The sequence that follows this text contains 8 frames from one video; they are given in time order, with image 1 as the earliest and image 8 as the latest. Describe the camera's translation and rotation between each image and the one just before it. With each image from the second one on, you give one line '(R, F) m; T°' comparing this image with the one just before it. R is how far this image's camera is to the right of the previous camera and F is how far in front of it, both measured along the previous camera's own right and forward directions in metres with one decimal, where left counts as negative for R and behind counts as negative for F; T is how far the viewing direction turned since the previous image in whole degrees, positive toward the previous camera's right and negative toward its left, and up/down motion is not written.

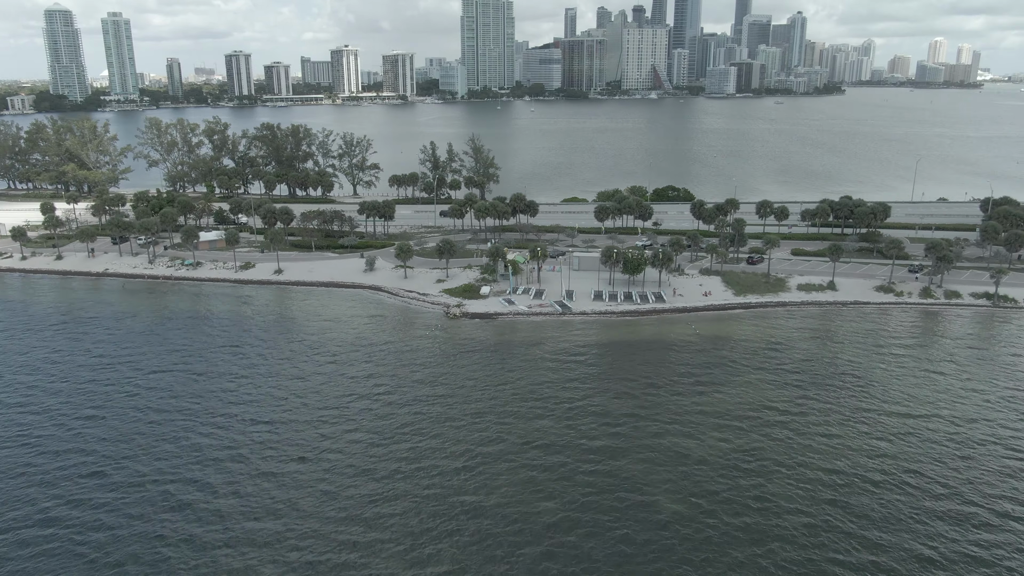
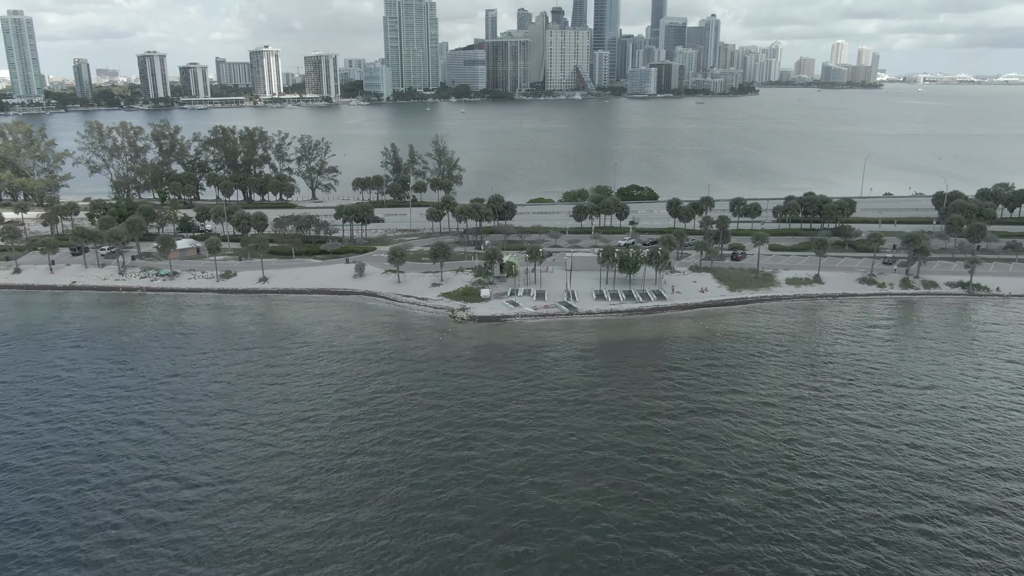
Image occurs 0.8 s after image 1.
(-5.1, +0.6) m; +6°
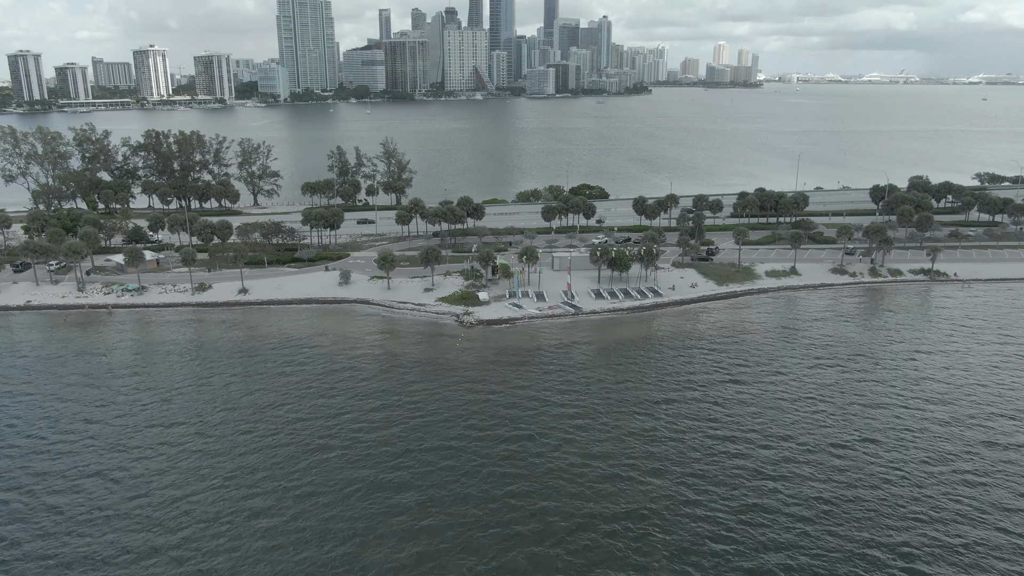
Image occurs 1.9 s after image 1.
(-6.6, +0.9) m; +8°
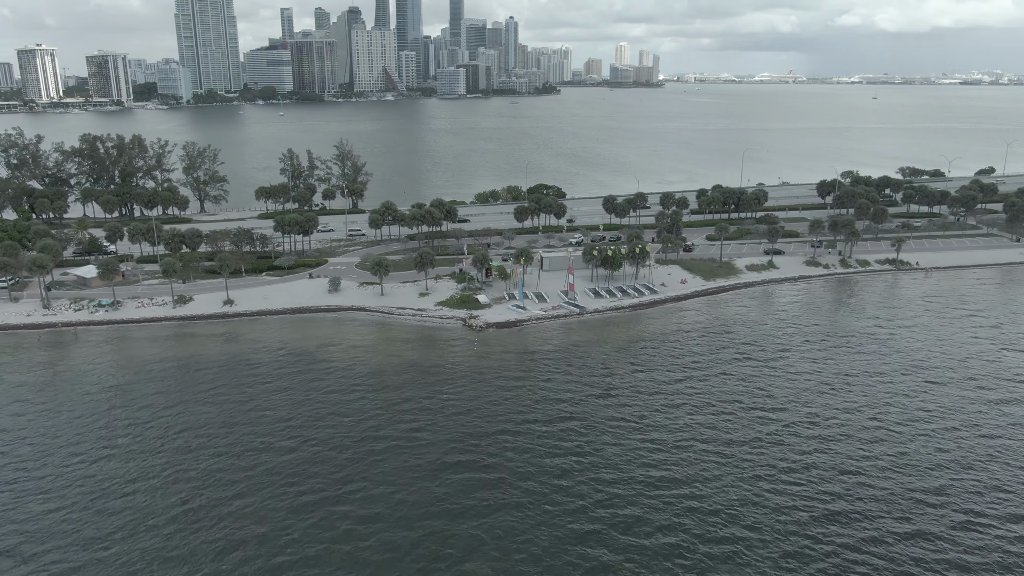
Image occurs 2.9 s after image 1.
(-5.9, +0.8) m; +7°
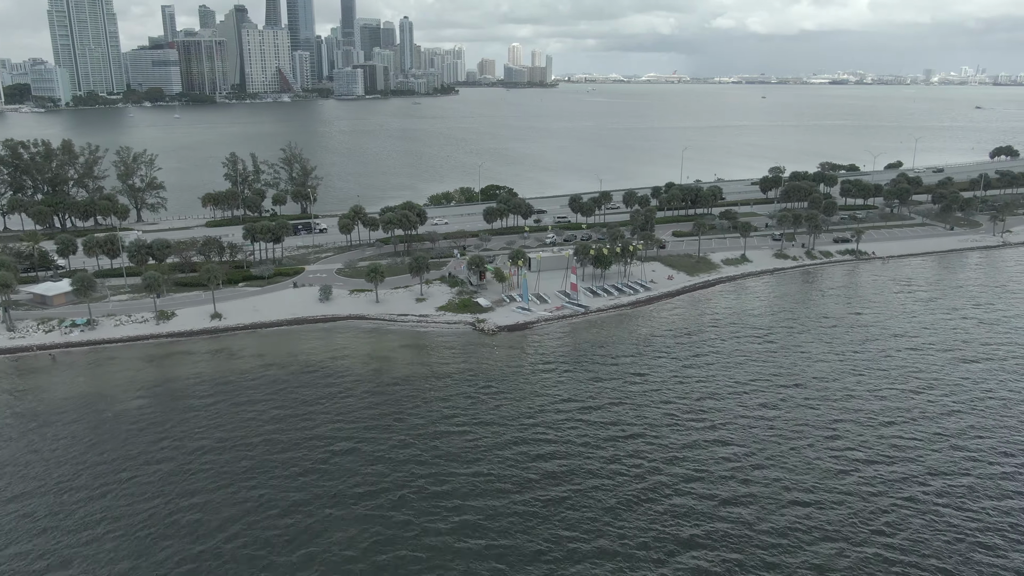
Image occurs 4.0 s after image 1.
(-6.6, +0.9) m; +8°
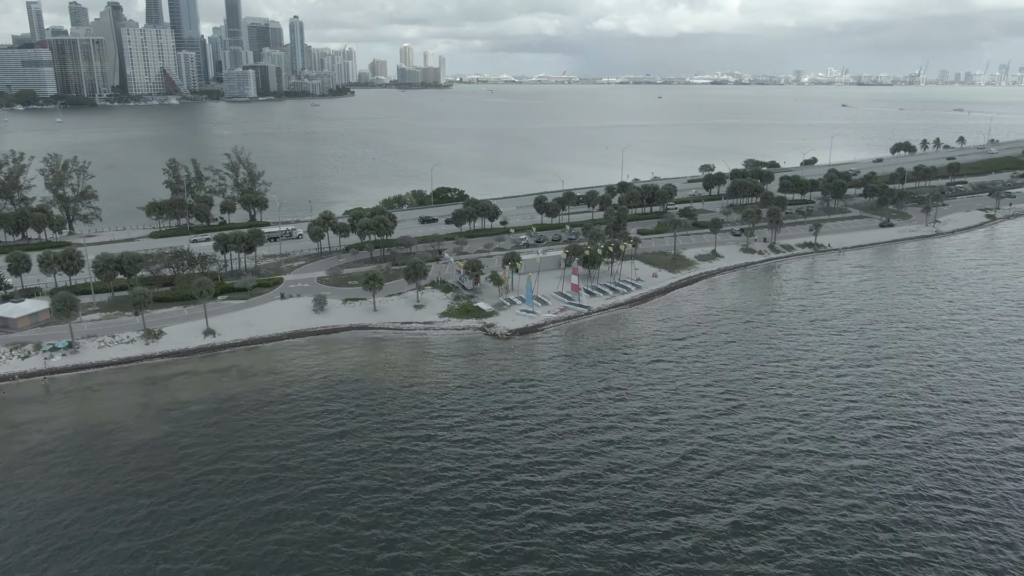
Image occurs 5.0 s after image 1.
(-6.6, +0.9) m; +8°
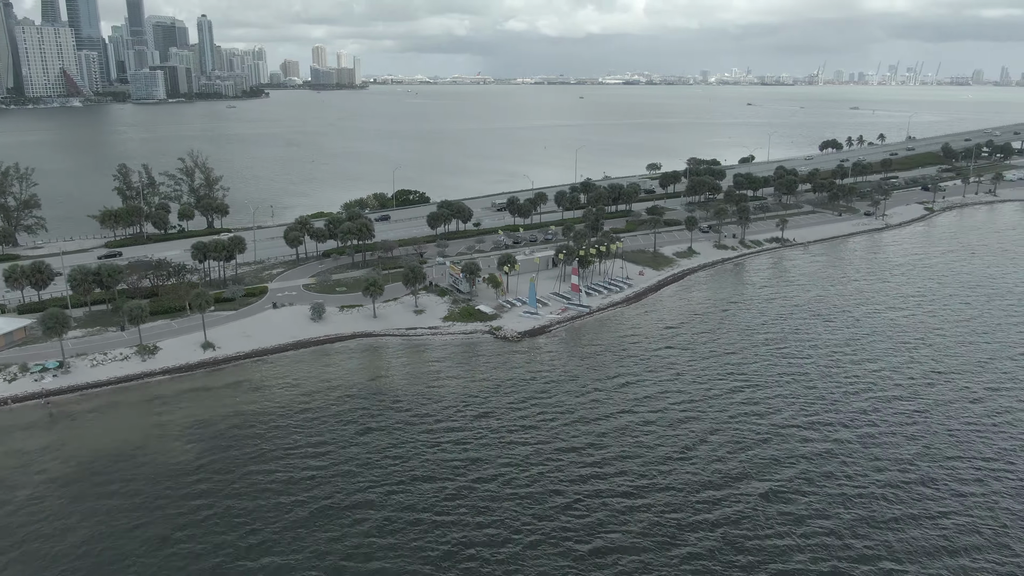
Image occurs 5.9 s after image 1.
(-5.1, +0.7) m; +6°
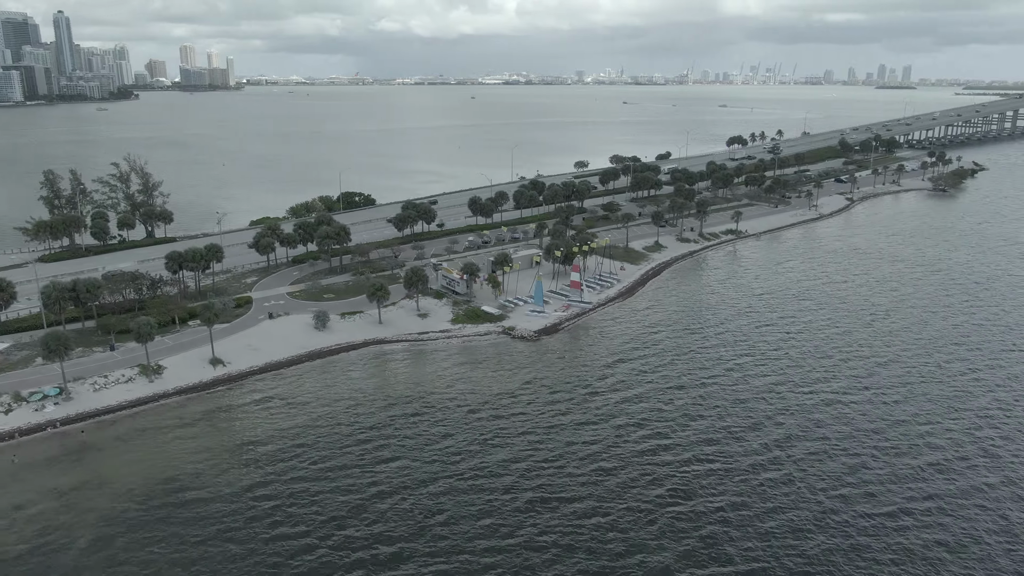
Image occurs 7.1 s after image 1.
(-7.3, +1.1) m; +8°
